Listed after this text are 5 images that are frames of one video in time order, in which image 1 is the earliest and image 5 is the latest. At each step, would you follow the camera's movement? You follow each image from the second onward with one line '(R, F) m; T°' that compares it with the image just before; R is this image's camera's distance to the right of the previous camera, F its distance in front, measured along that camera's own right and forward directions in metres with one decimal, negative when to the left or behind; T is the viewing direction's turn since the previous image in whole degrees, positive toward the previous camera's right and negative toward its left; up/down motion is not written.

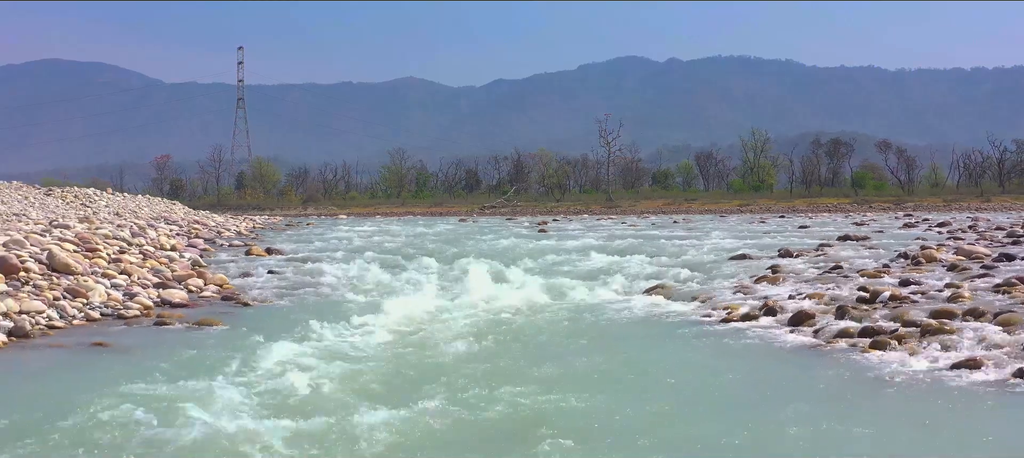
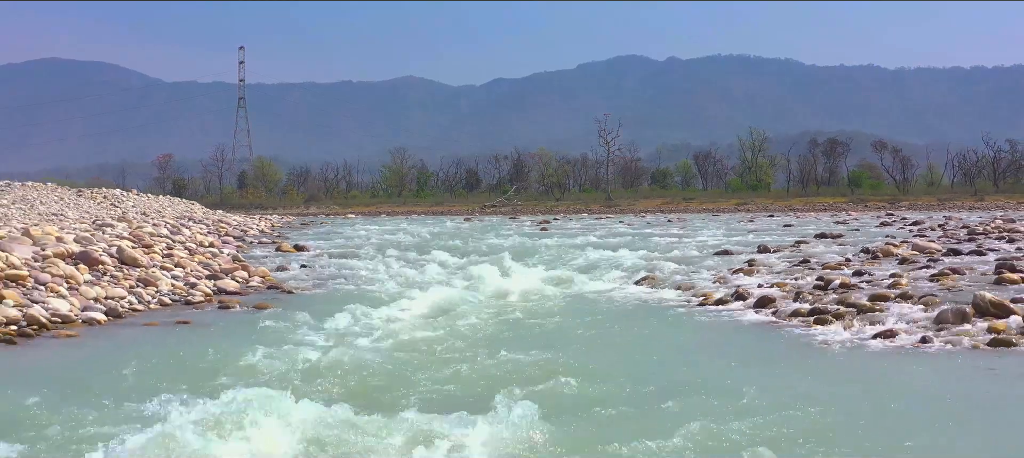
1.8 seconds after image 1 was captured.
(-0.1, -1.6) m; 0°
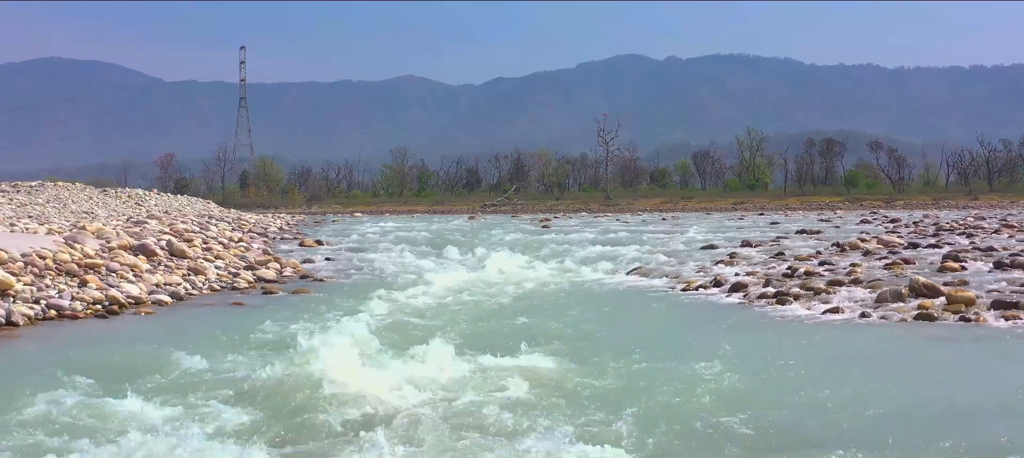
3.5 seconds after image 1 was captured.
(-0.1, -1.5) m; 0°
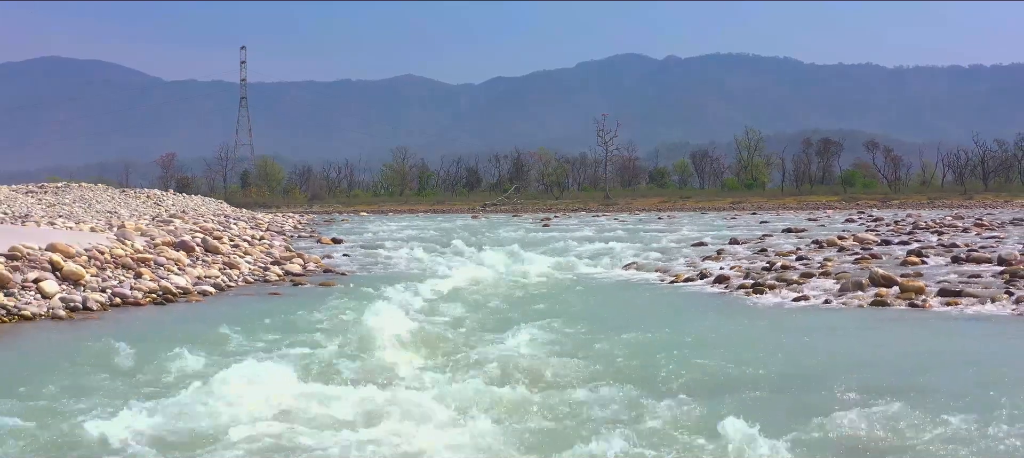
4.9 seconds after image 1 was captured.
(-0.1, -1.2) m; 0°
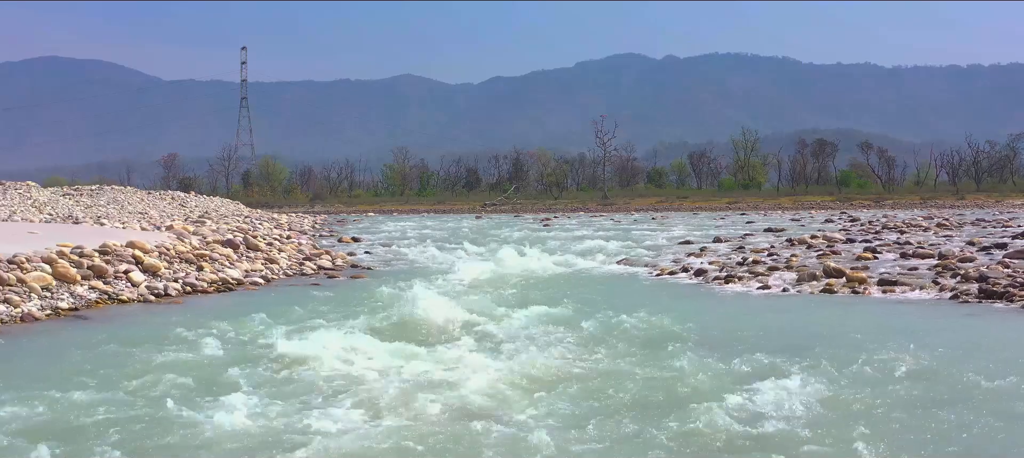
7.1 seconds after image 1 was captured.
(-0.1, -1.9) m; 0°
